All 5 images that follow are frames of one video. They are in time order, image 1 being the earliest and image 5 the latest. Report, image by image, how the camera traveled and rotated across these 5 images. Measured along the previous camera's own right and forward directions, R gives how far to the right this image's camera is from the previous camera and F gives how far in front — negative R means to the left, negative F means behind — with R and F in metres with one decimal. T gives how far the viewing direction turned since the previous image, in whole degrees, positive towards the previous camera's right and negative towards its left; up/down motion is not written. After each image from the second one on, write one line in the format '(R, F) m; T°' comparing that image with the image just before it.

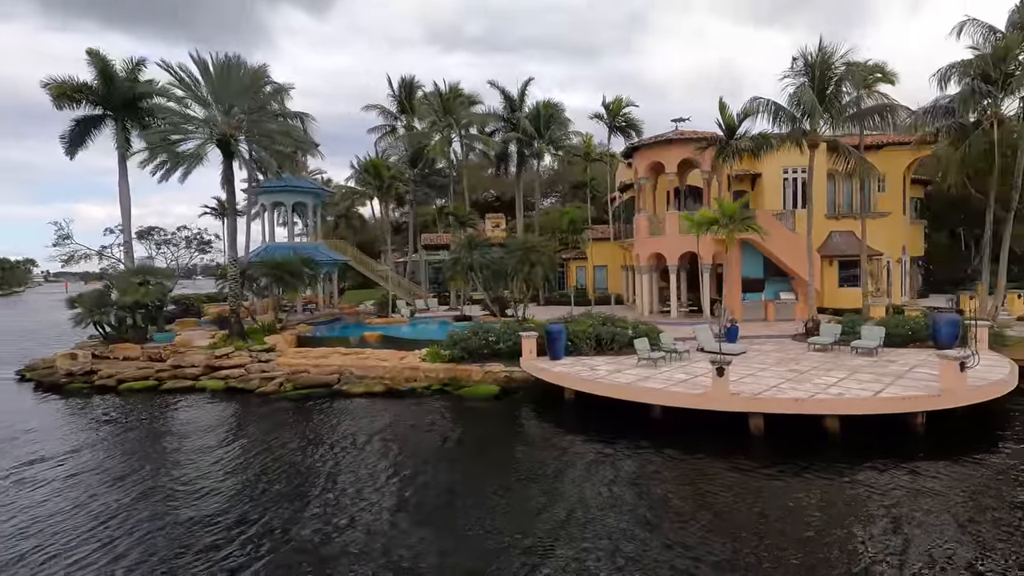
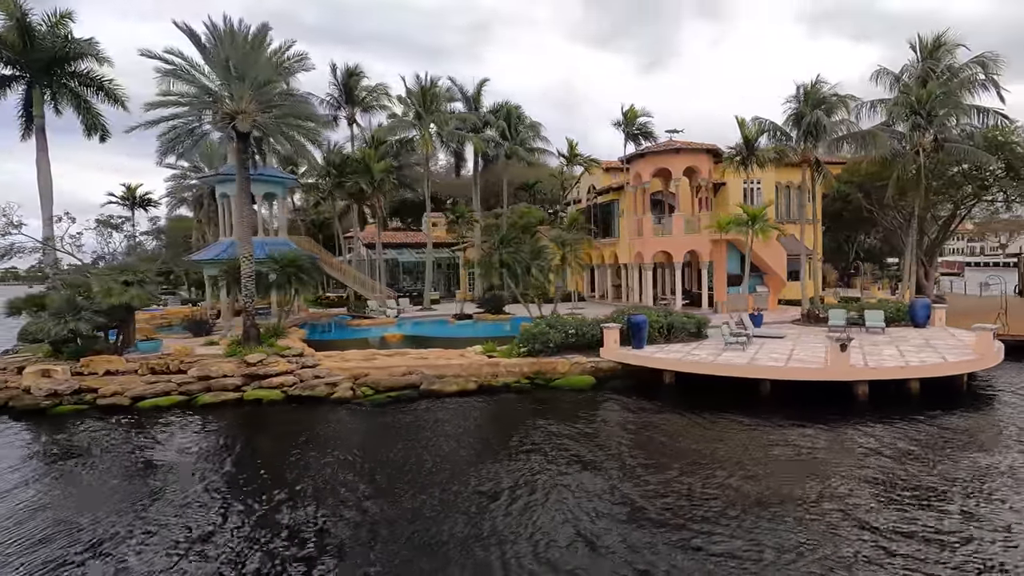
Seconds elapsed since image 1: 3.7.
(-8.6, +0.8) m; +16°
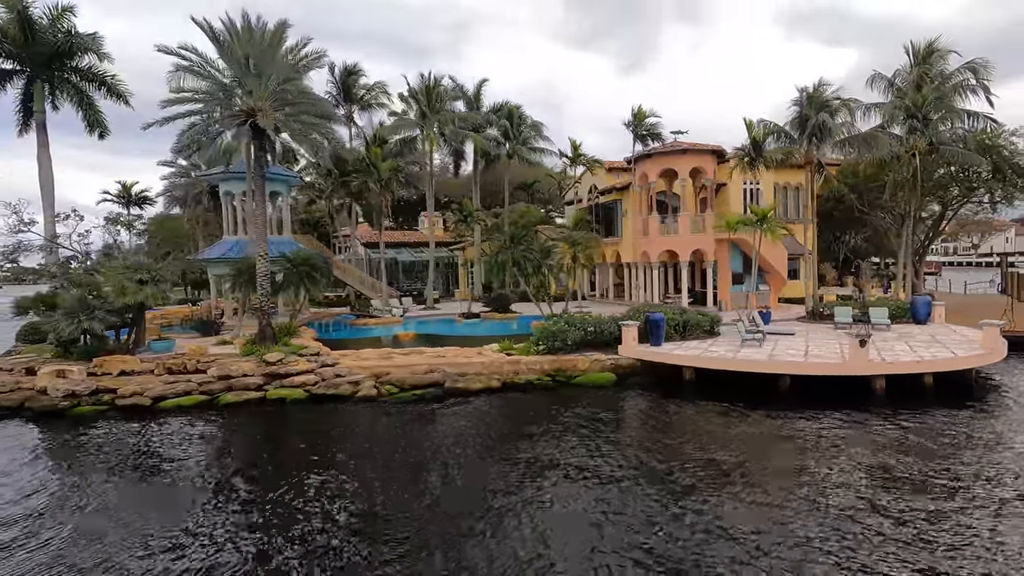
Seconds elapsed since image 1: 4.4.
(-1.5, -0.2) m; +2°
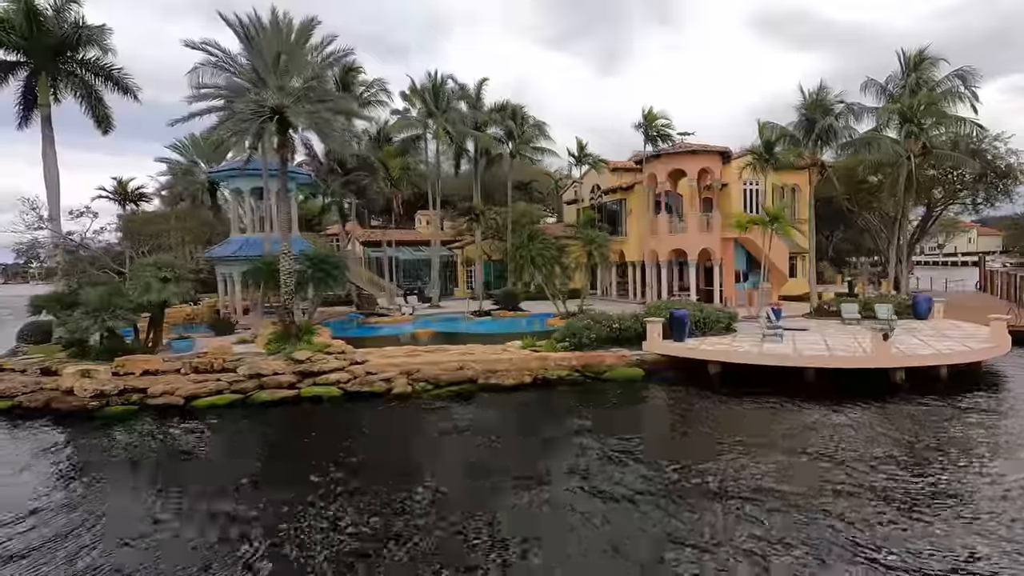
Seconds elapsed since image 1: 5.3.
(-2.0, -0.2) m; +3°
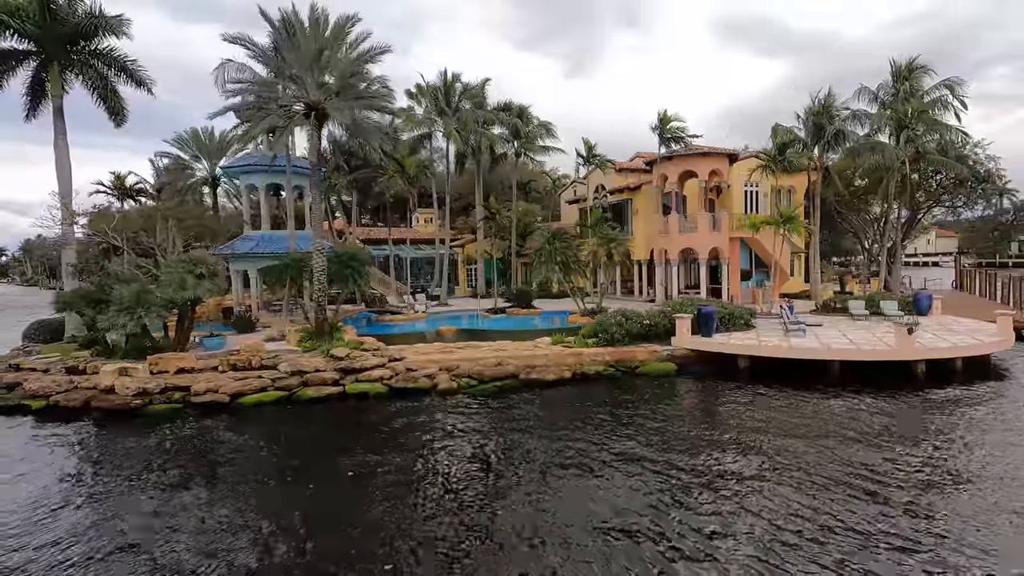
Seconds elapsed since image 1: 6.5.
(-2.5, -0.3) m; +3°
